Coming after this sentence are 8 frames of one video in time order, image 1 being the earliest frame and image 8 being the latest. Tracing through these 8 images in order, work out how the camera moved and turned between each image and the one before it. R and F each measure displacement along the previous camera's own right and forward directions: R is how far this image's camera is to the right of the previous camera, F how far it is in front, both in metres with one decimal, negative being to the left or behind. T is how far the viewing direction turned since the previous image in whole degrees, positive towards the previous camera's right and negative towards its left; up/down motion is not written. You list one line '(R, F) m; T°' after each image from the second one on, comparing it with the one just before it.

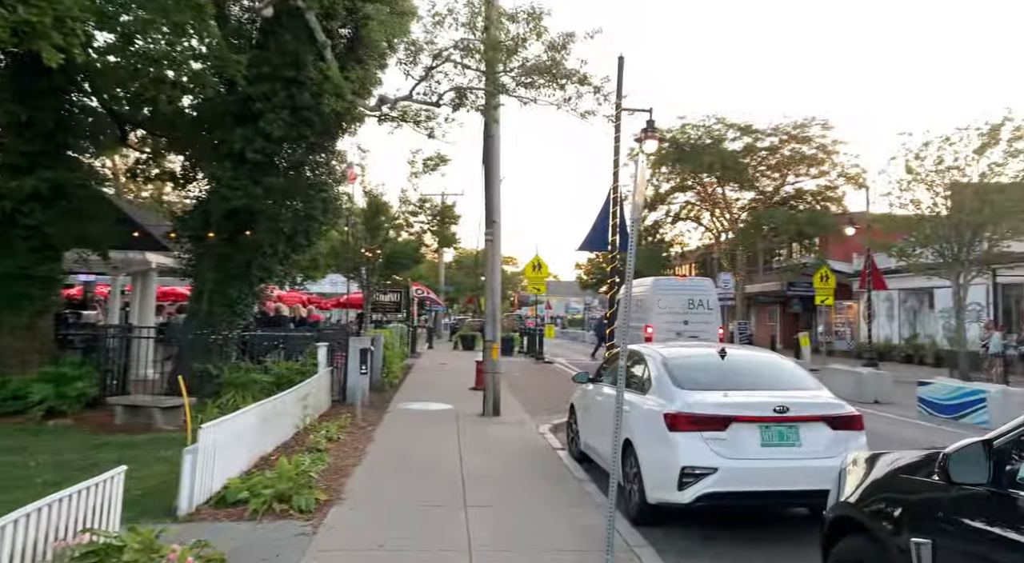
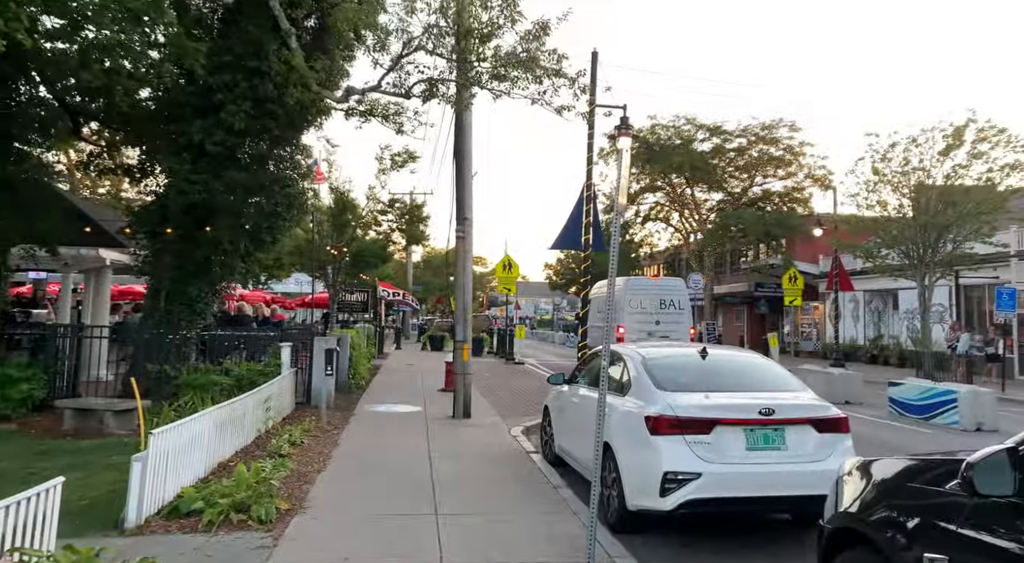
(0.0, +0.3) m; +3°
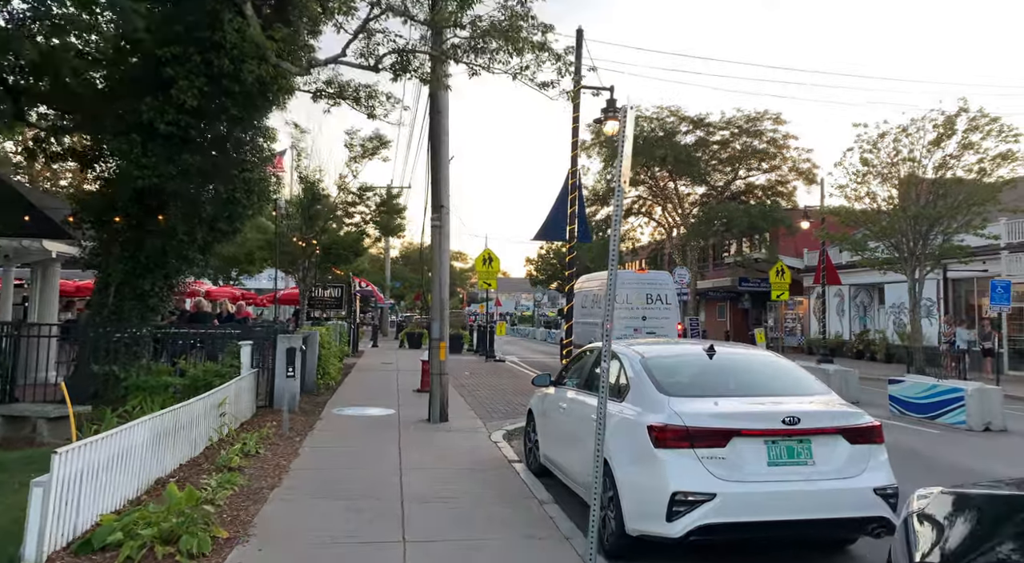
(0.0, +0.8) m; +2°
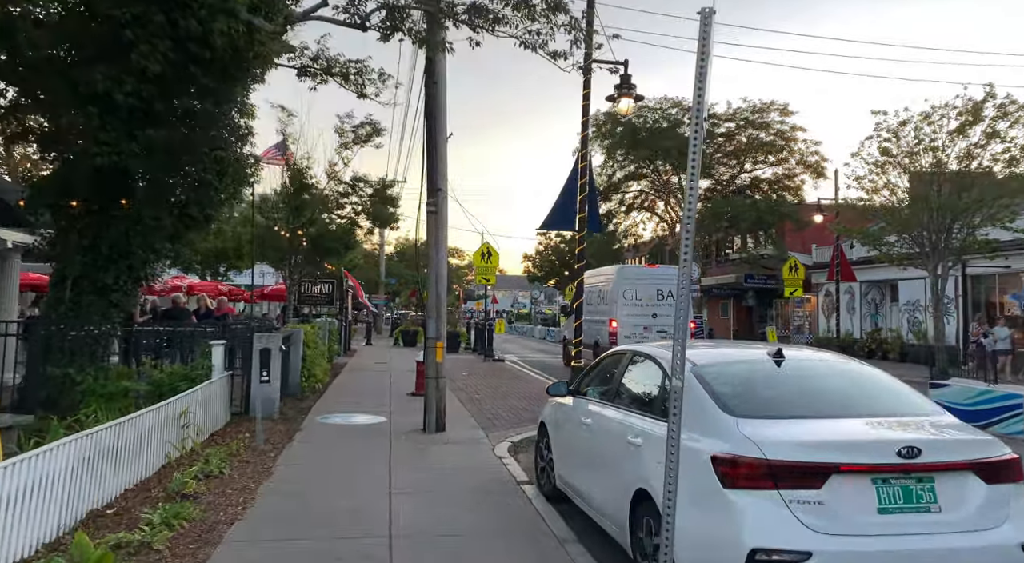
(-0.1, +1.1) m; 0°
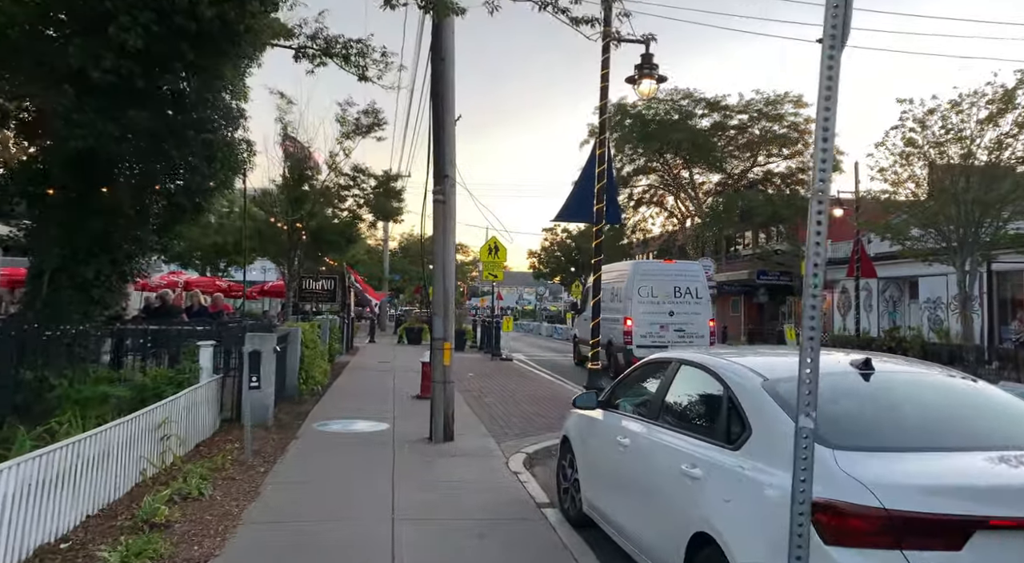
(-0.1, +0.8) m; 0°
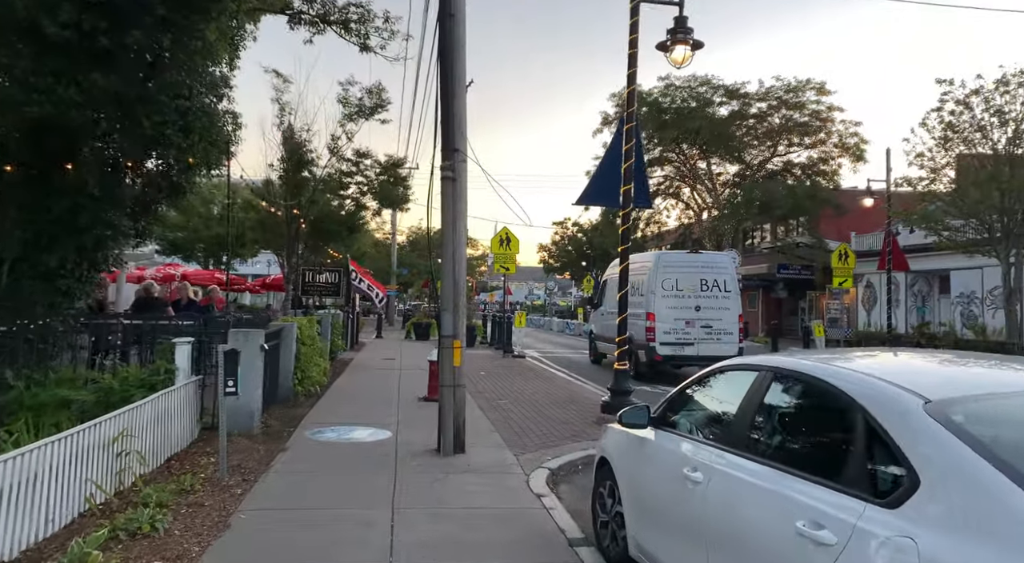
(-0.1, +1.1) m; -1°
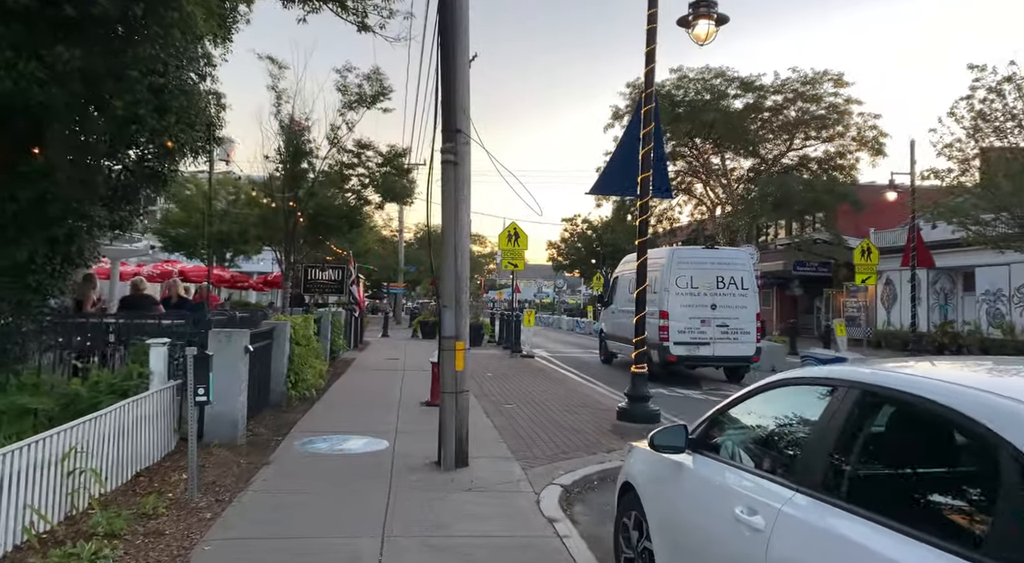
(0.0, +0.7) m; -1°
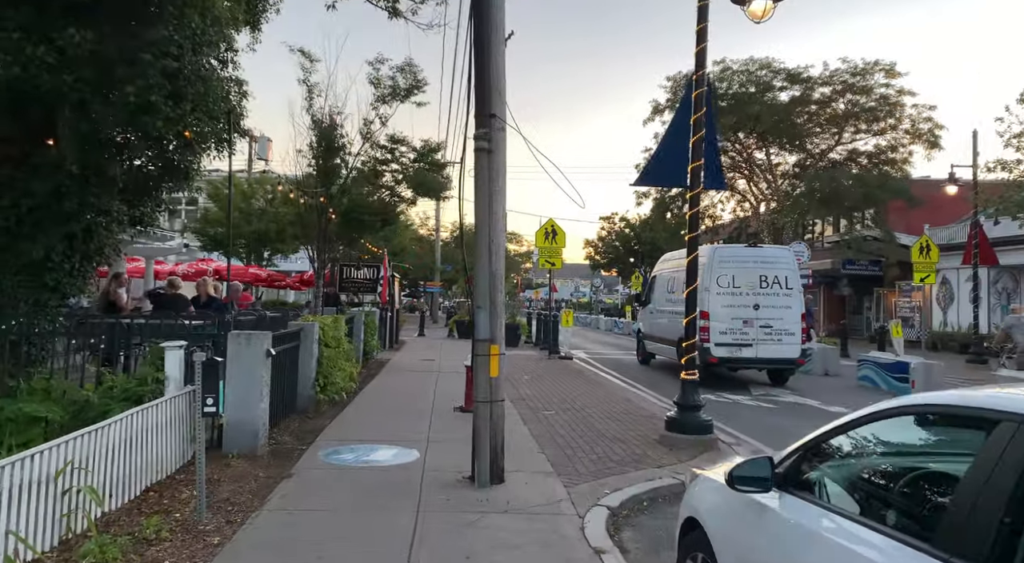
(0.0, +0.6) m; -3°
